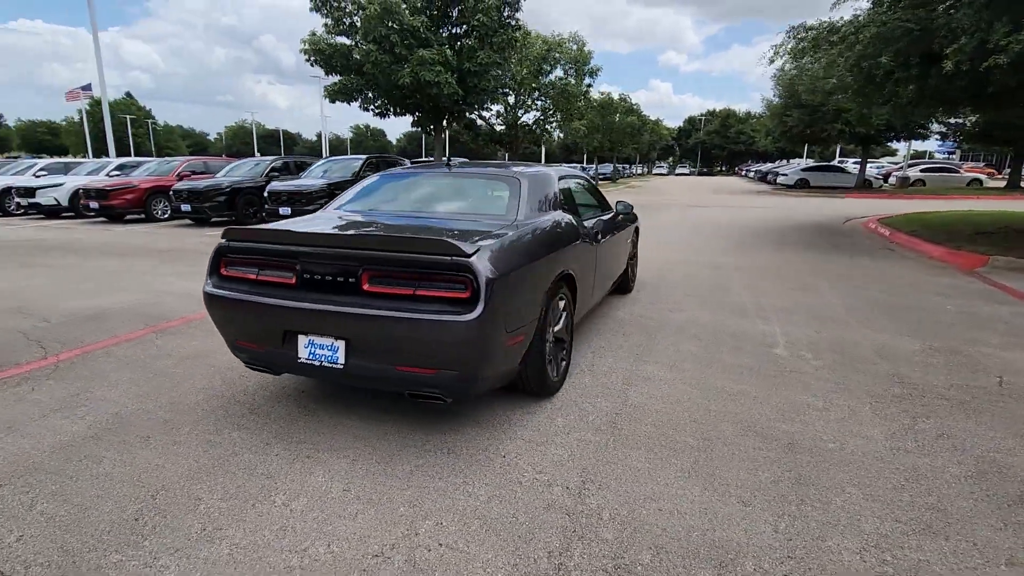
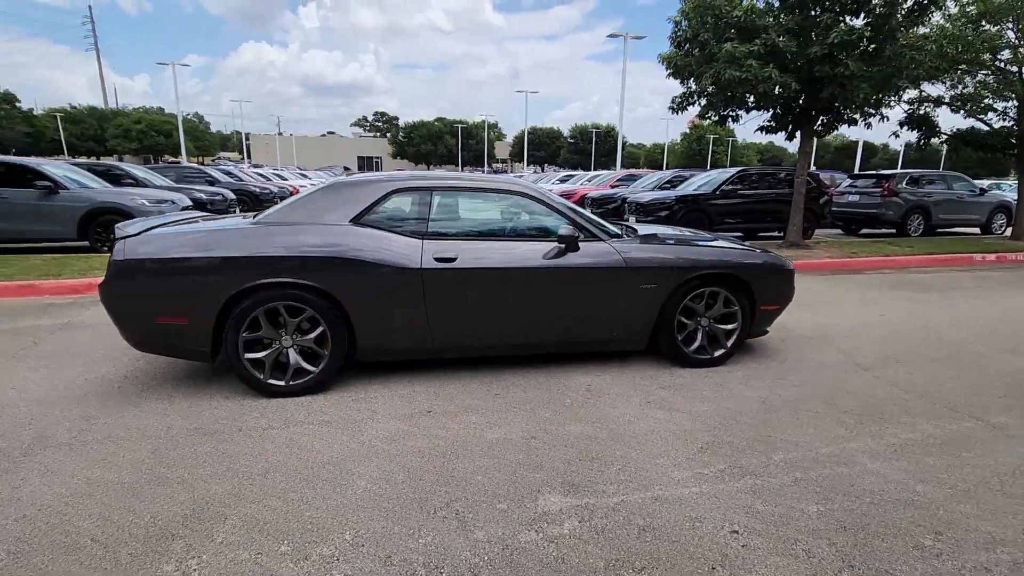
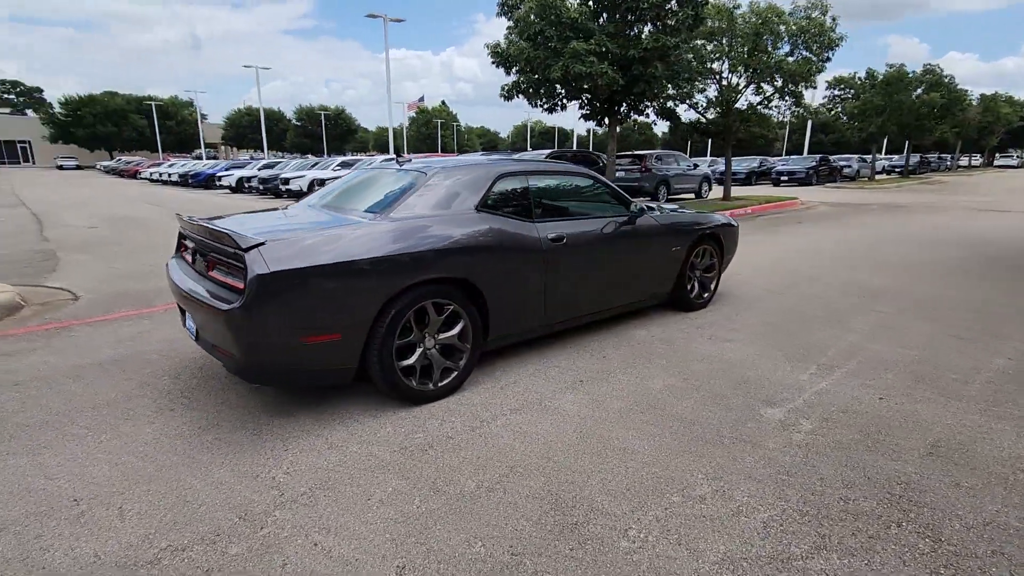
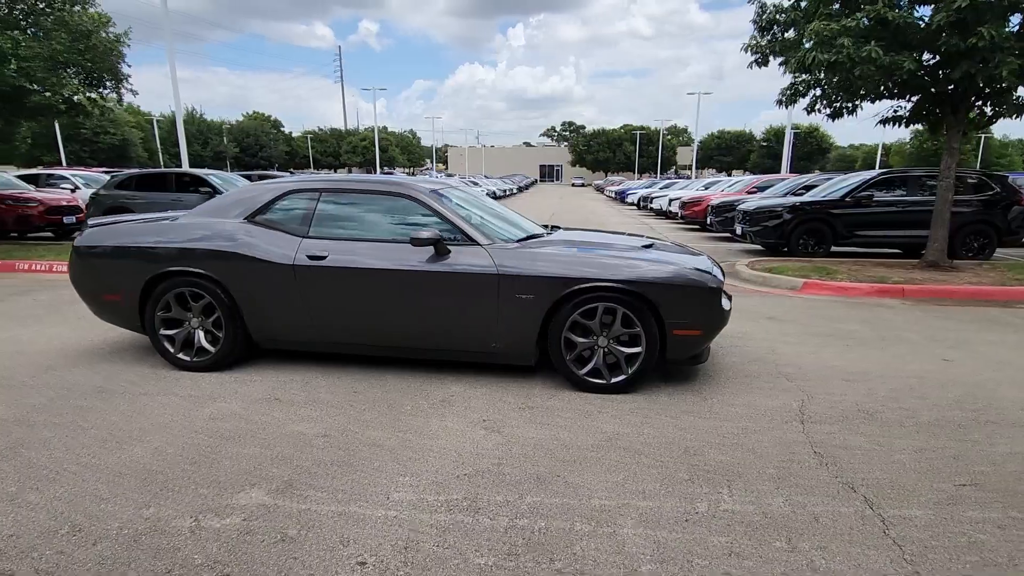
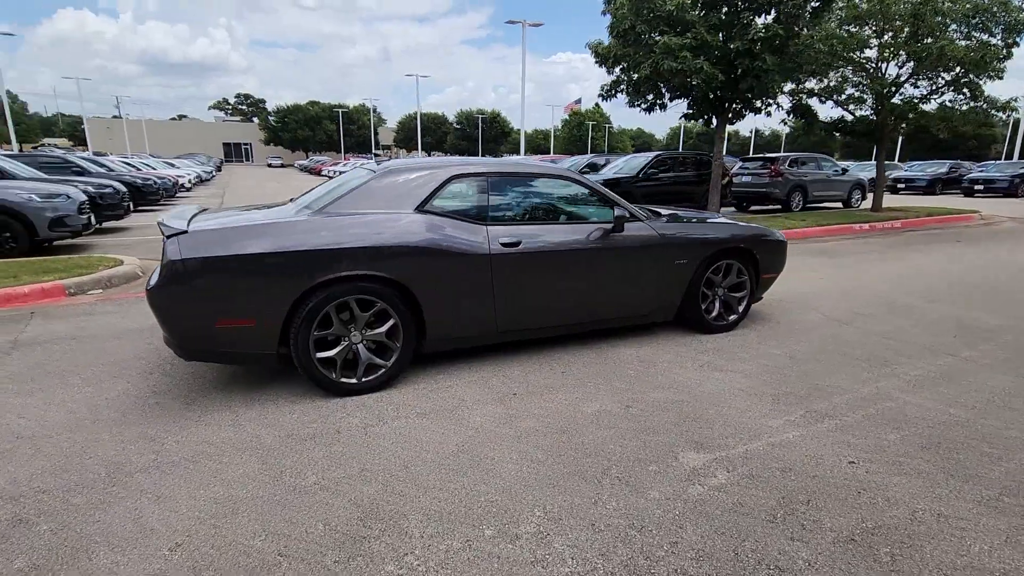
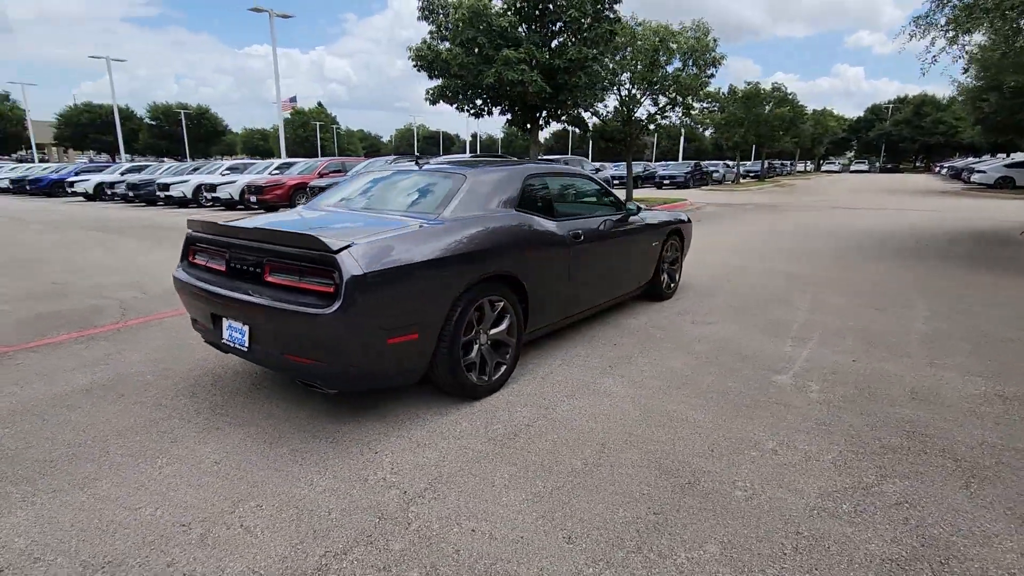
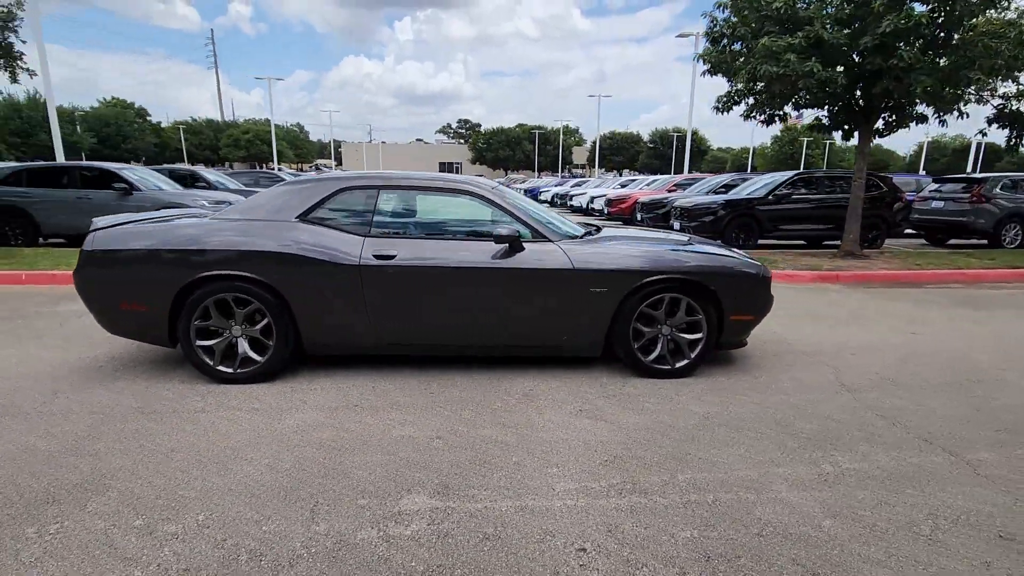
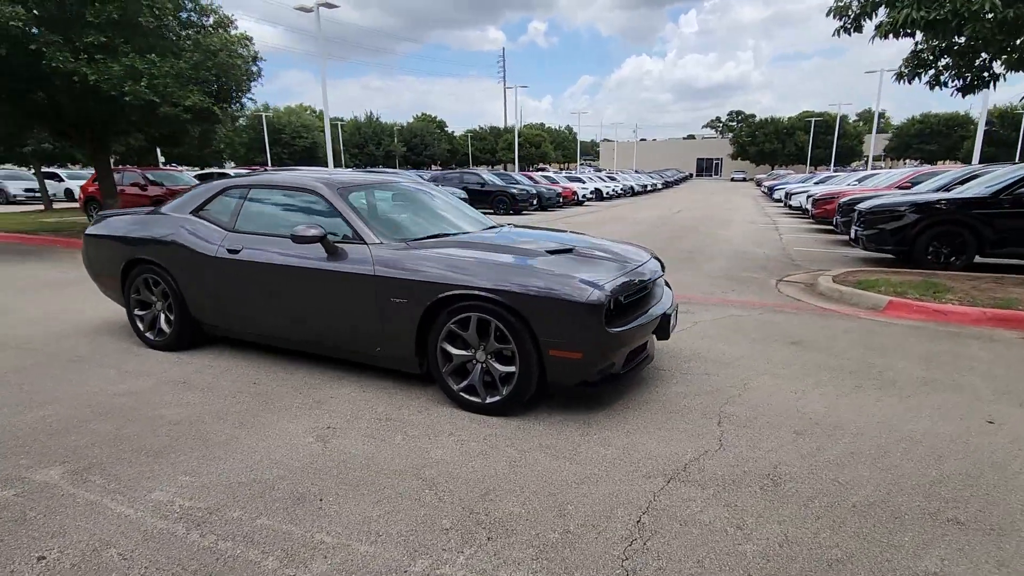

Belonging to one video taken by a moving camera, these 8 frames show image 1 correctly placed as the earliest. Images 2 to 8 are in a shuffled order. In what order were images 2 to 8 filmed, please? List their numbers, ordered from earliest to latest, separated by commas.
6, 3, 5, 2, 7, 4, 8
